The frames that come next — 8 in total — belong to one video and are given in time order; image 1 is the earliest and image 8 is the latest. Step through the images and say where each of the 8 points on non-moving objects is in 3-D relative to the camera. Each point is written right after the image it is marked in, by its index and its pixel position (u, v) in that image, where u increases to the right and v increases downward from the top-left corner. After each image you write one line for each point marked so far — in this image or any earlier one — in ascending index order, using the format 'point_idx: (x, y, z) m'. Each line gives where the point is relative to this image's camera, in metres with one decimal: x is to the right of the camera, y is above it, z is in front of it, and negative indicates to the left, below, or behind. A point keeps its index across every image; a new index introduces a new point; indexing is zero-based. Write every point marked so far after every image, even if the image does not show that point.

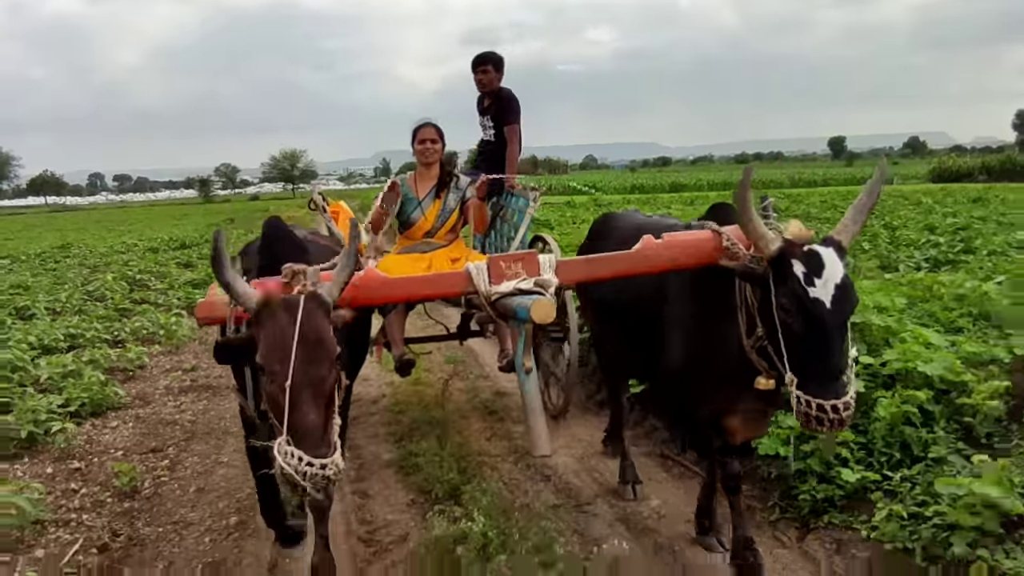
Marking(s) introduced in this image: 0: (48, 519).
0: (-2.4, -1.2, +5.2) m
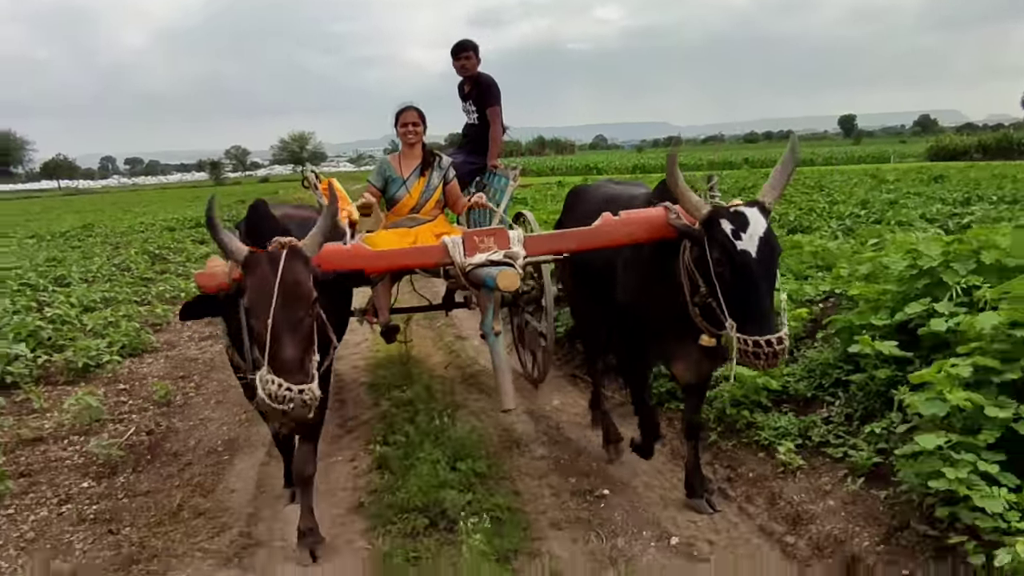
0: (-2.9, -0.9, +7.0) m
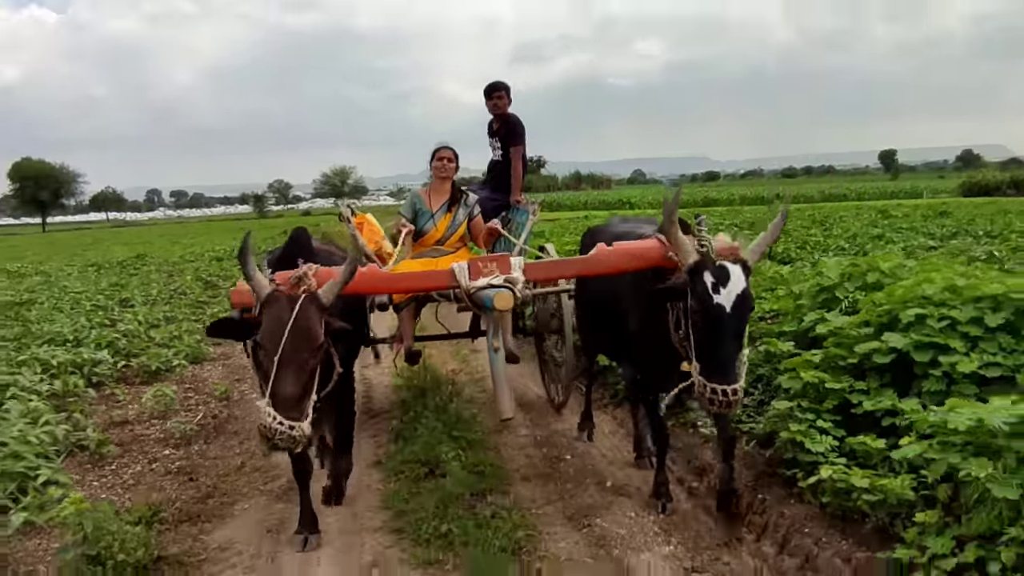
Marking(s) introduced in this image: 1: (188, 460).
0: (-2.9, -1.0, +8.6) m
1: (-2.3, -1.2, +6.8) m
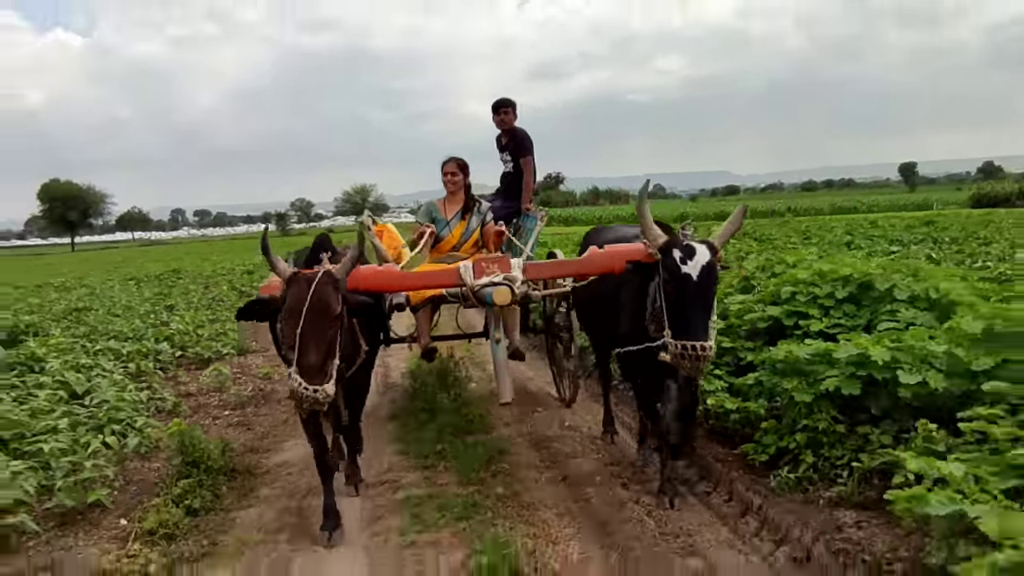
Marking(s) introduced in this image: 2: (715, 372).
0: (-3.0, -1.0, +10.5) m
1: (-2.4, -1.2, +8.7) m
2: (+1.4, -0.6, +6.8) m
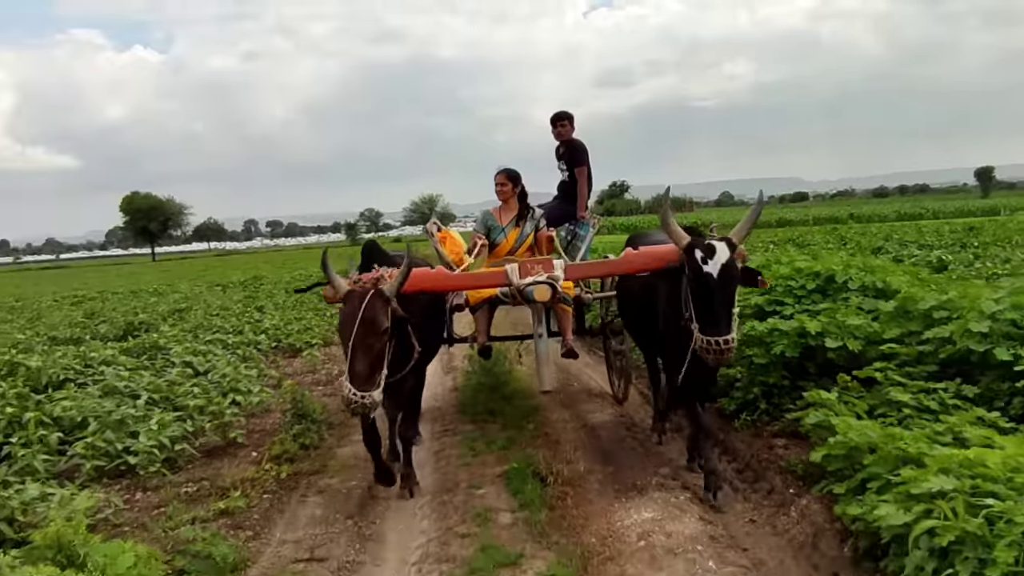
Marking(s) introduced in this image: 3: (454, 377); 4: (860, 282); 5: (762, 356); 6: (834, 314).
0: (-2.4, -1.0, +12.5) m
1: (-1.9, -1.1, +10.7) m
2: (+1.7, -0.5, +8.6) m
3: (-0.7, -1.0, +11.1) m
4: (+2.8, 0.0, +7.9) m
5: (+1.8, -0.5, +7.0) m
6: (+2.3, -0.2, +7.0) m
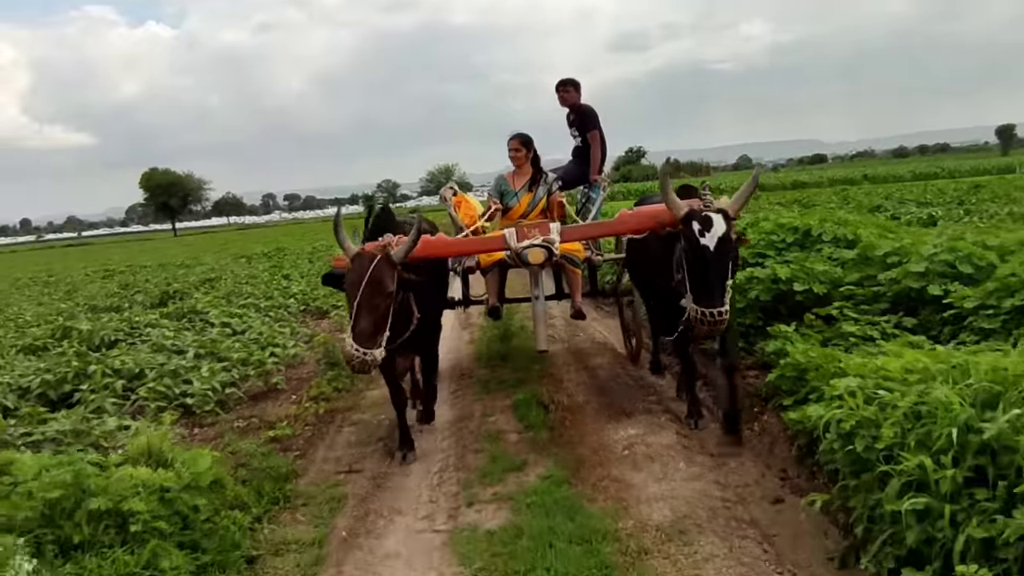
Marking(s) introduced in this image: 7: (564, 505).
0: (-2.3, -0.5, +13.5) m
1: (-1.8, -0.7, +11.7) m
2: (+1.8, -0.1, +9.5) m
3: (-0.5, -0.5, +12.1) m
4: (+2.9, +0.5, +8.7) m
5: (+1.9, -0.1, +7.9) m
6: (+2.4, +0.2, +7.9) m
7: (+0.3, -1.1, +4.9) m
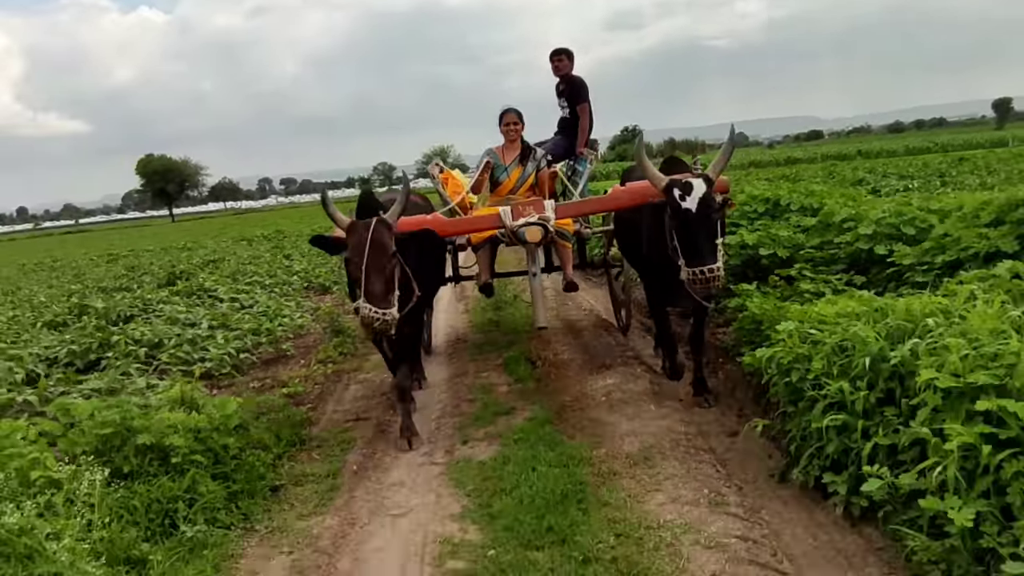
0: (-2.3, -0.2, +14.2) m
1: (-1.9, -0.4, +12.4) m
2: (+1.7, +0.2, +10.2) m
3: (-0.6, -0.2, +12.8) m
4: (+2.8, +0.8, +9.4) m
5: (+1.8, +0.2, +8.6) m
6: (+2.3, +0.5, +8.6) m
7: (+0.2, -0.9, +5.6) m
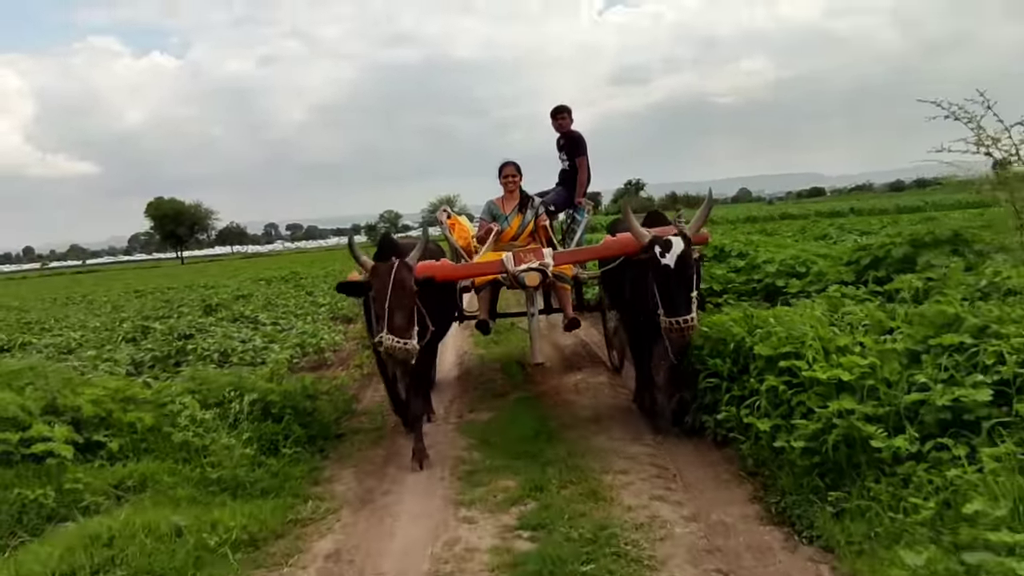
0: (-2.4, -0.7, +16.6) m
1: (-1.9, -0.8, +14.8) m
2: (+1.7, -0.1, +12.6) m
3: (-0.6, -0.6, +15.2) m
4: (+2.8, +0.4, +11.9) m
5: (+1.7, -0.1, +11.1) m
6: (+2.3, +0.2, +11.1) m
7: (+0.1, -1.0, +8.0) m
